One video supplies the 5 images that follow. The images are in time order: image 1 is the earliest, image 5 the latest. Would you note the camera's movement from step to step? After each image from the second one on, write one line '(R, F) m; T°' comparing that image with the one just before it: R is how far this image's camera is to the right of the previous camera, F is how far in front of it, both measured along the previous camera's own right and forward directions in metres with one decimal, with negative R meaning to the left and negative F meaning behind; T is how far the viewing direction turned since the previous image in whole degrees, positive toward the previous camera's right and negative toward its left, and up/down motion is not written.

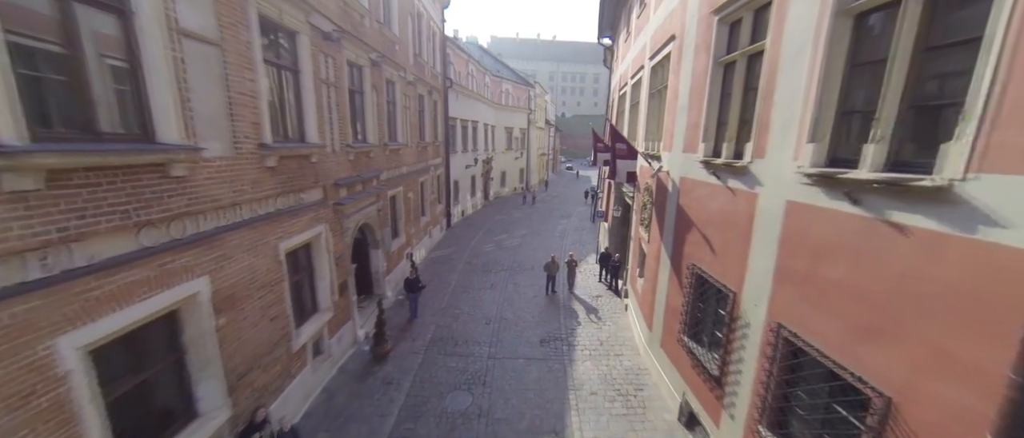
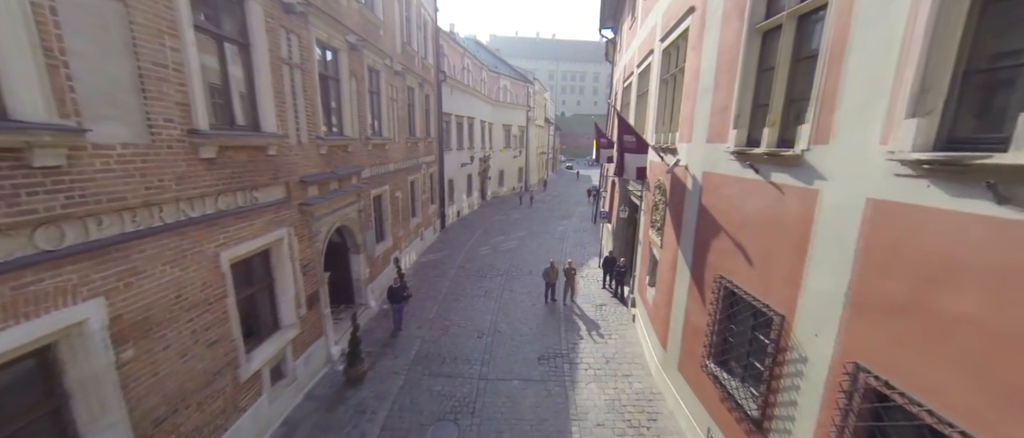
(+0.1, +1.0) m; 0°
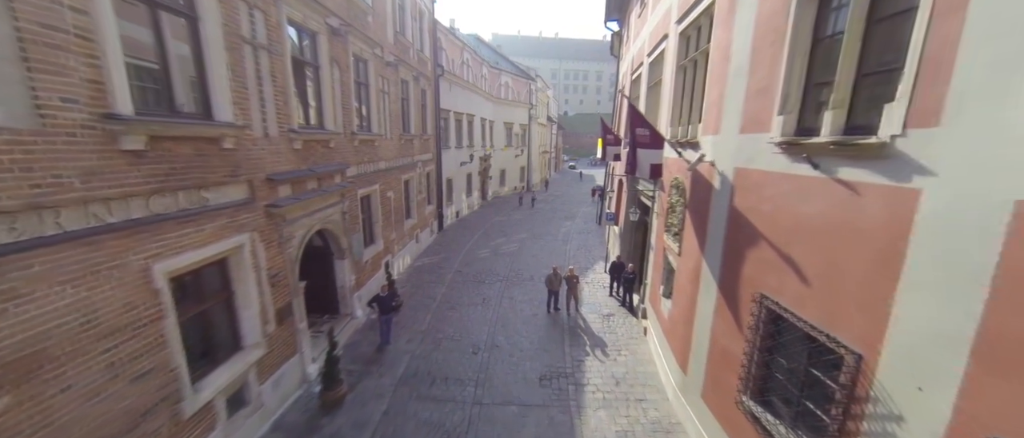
(+0.1, +0.8) m; 0°
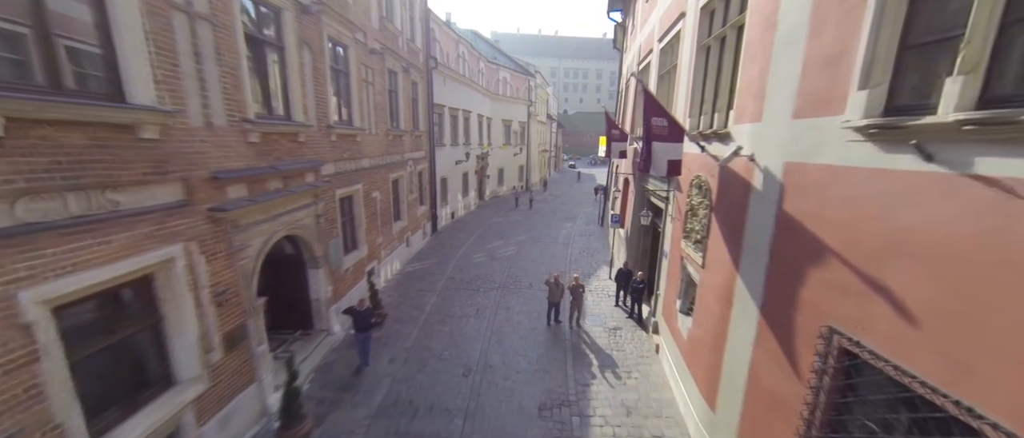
(+0.1, +1.0) m; 0°
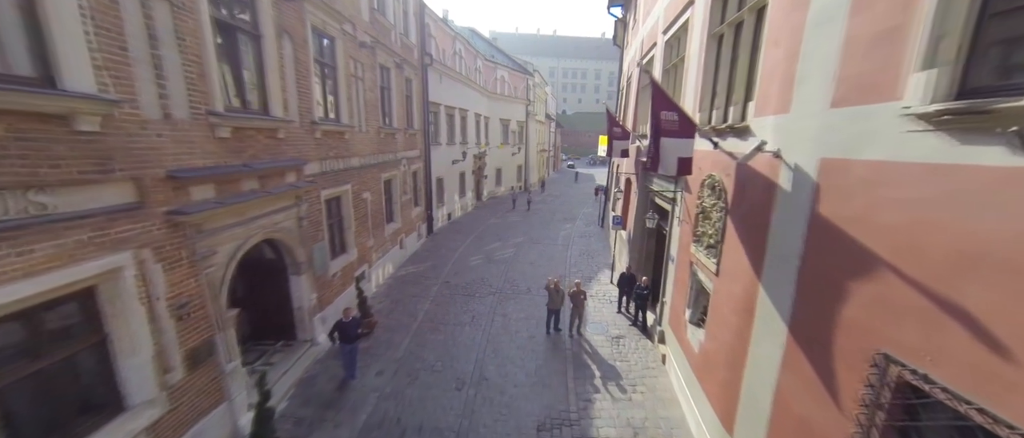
(0.0, +0.5) m; 0°
